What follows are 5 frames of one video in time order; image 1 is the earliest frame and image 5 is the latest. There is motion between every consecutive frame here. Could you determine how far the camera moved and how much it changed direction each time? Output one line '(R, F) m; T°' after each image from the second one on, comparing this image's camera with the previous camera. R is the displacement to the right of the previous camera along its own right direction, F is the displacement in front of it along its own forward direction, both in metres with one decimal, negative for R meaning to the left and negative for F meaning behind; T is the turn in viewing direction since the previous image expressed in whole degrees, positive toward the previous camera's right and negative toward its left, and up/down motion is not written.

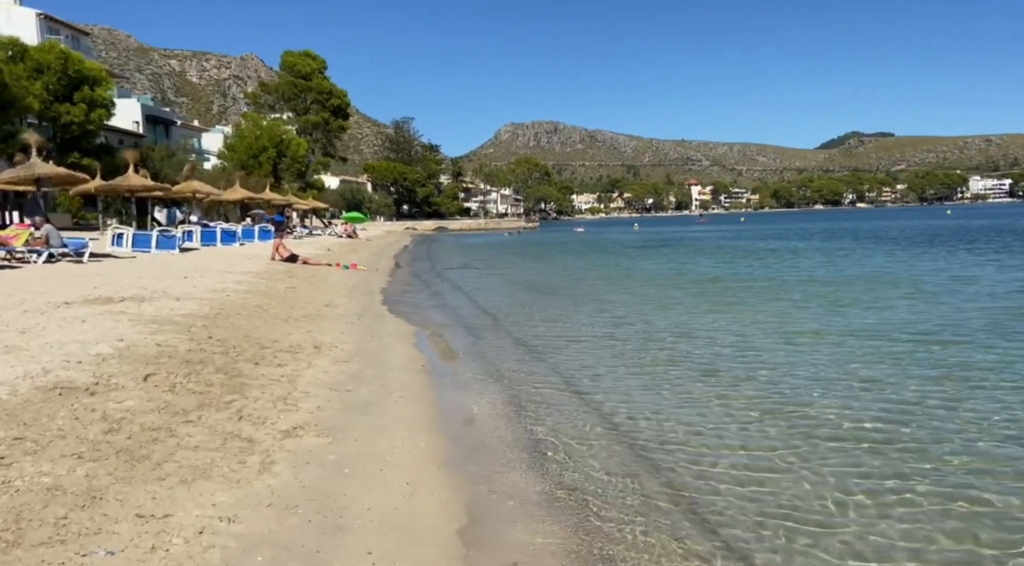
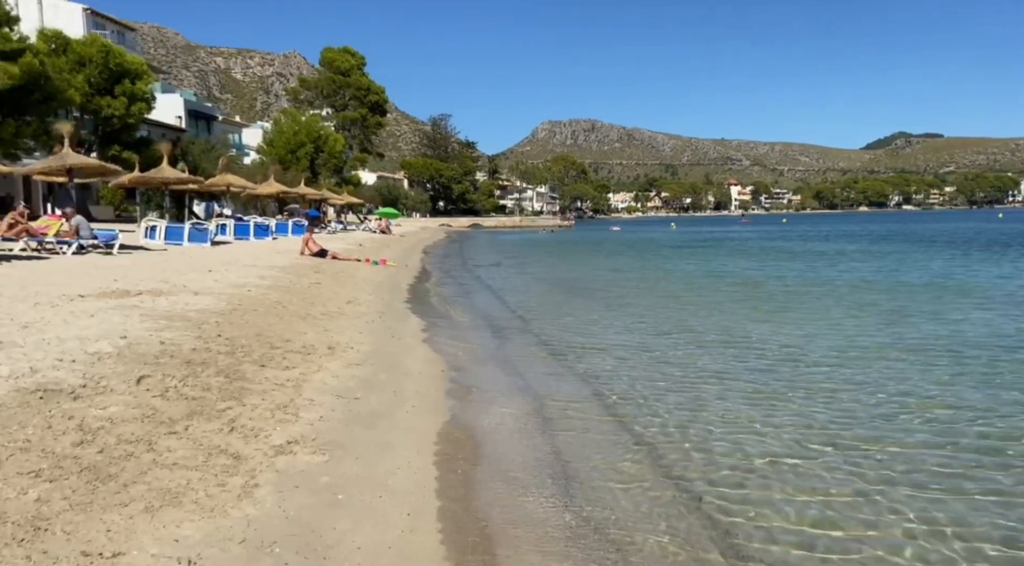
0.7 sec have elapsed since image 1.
(+0.1, +0.8) m; -3°
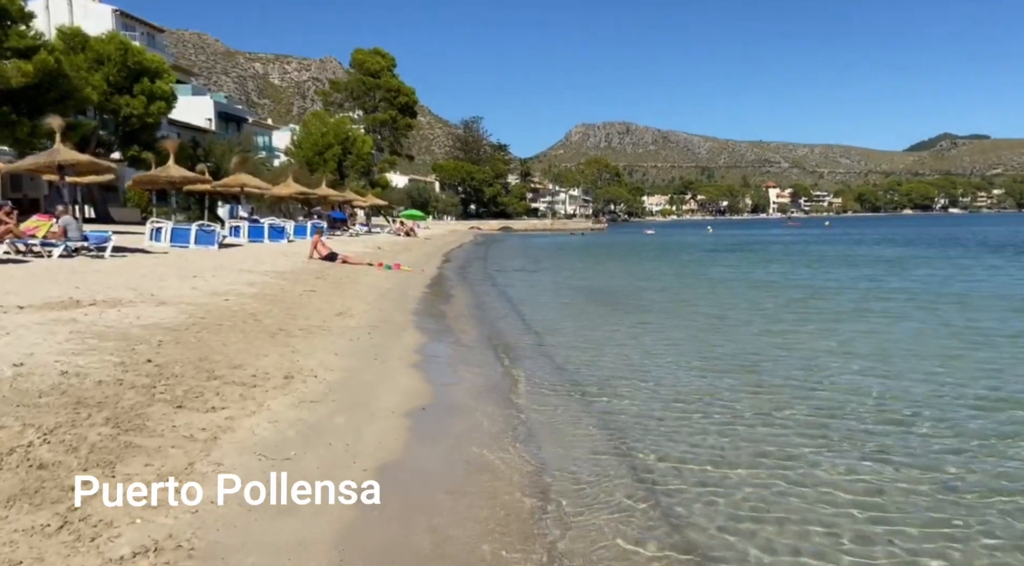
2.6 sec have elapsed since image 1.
(+0.3, +2.2) m; -2°
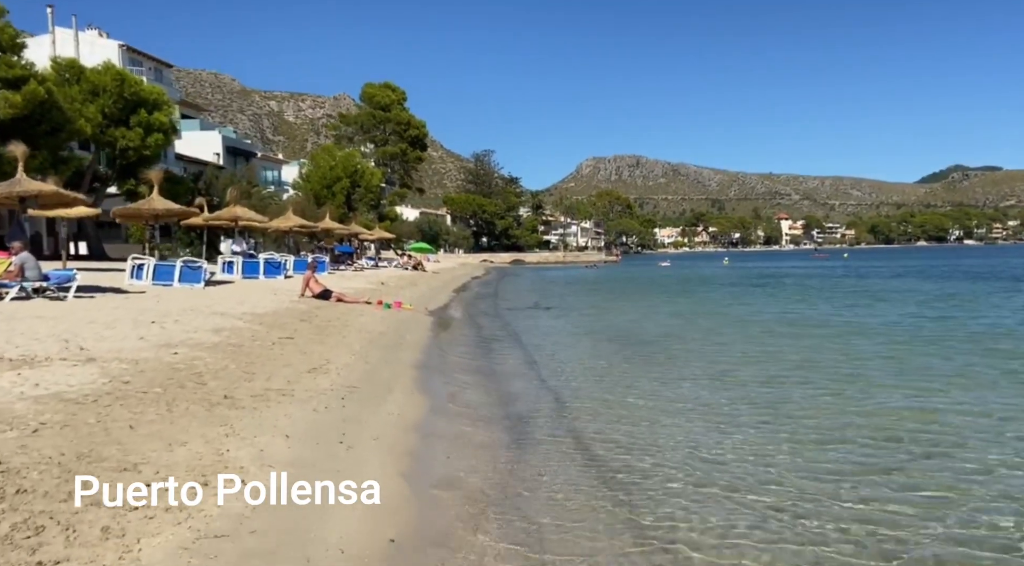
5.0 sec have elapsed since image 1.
(0.0, +2.6) m; -1°
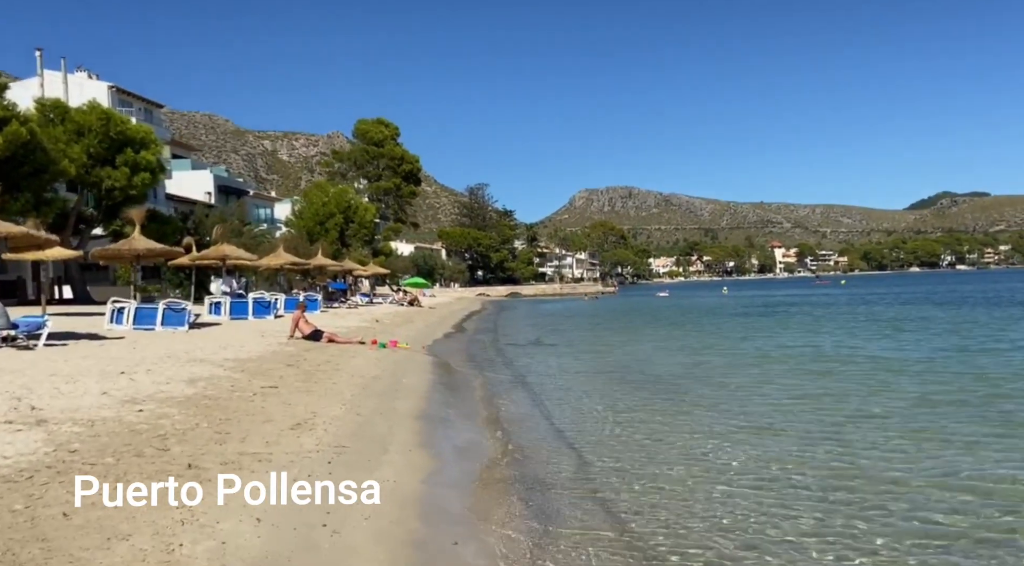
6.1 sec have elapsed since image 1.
(-0.2, +1.3) m; 0°
